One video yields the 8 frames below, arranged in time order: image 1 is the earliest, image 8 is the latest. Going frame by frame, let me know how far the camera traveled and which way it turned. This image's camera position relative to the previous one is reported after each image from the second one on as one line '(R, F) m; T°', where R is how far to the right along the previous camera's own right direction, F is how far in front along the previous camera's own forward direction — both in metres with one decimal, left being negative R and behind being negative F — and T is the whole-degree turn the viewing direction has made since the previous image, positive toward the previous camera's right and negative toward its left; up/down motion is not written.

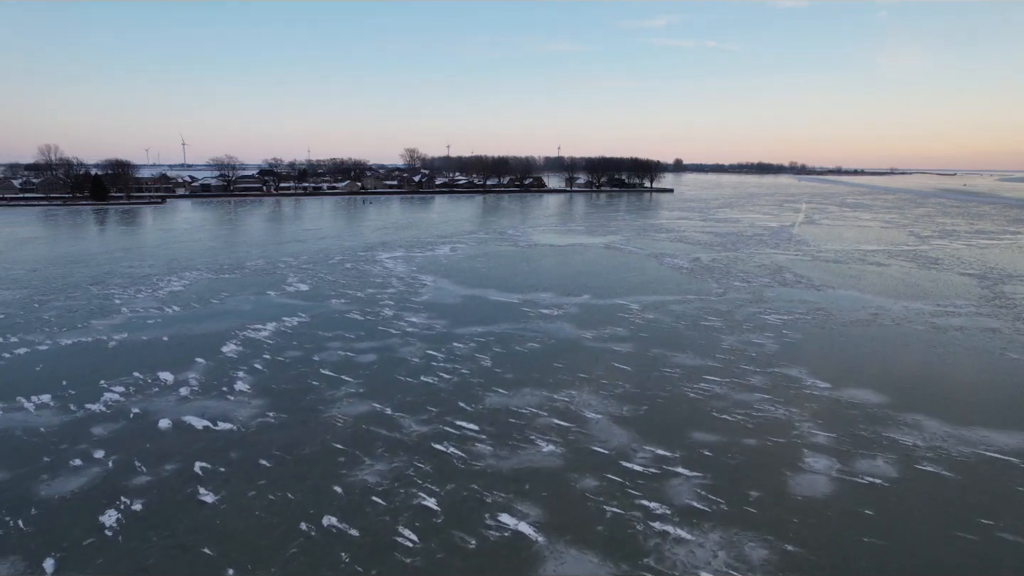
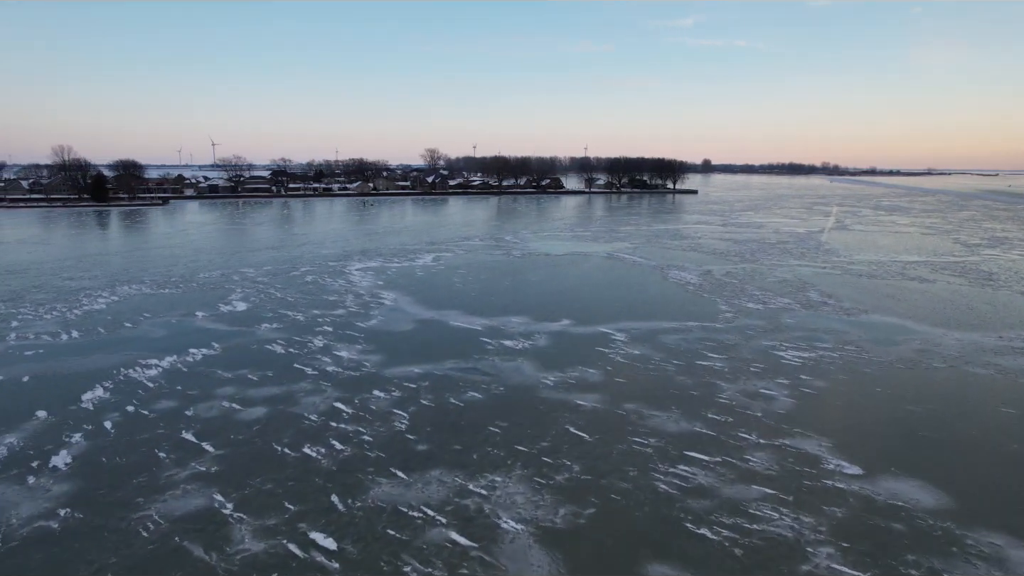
(+0.5, +0.9) m; -2°
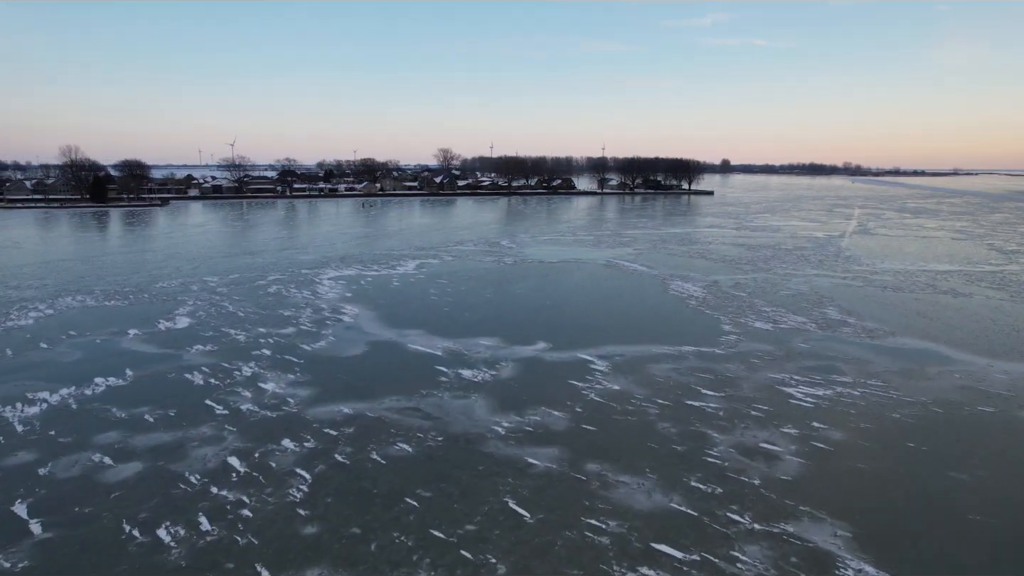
(+0.3, +0.6) m; -2°
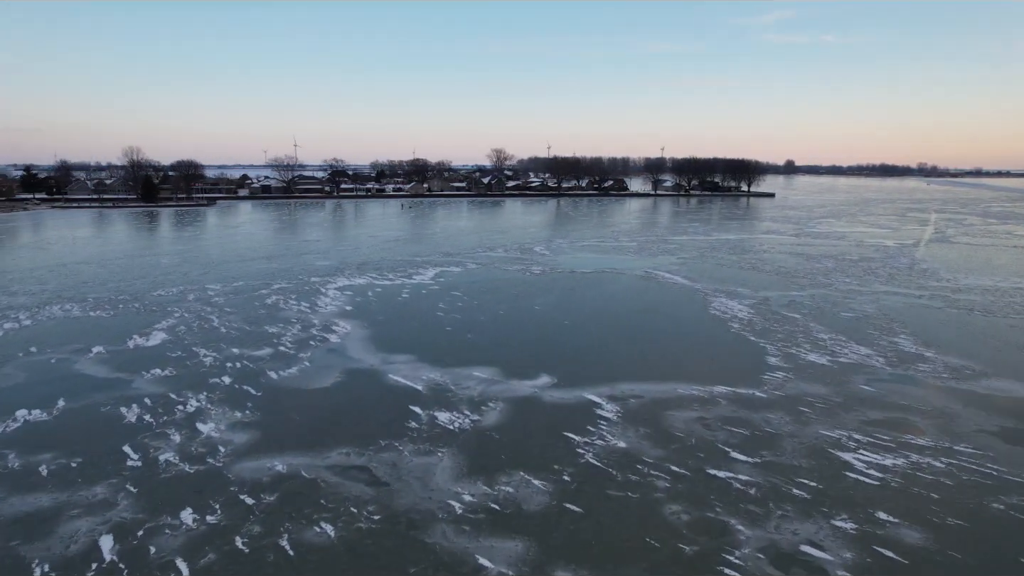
(+0.3, +0.7) m; -5°
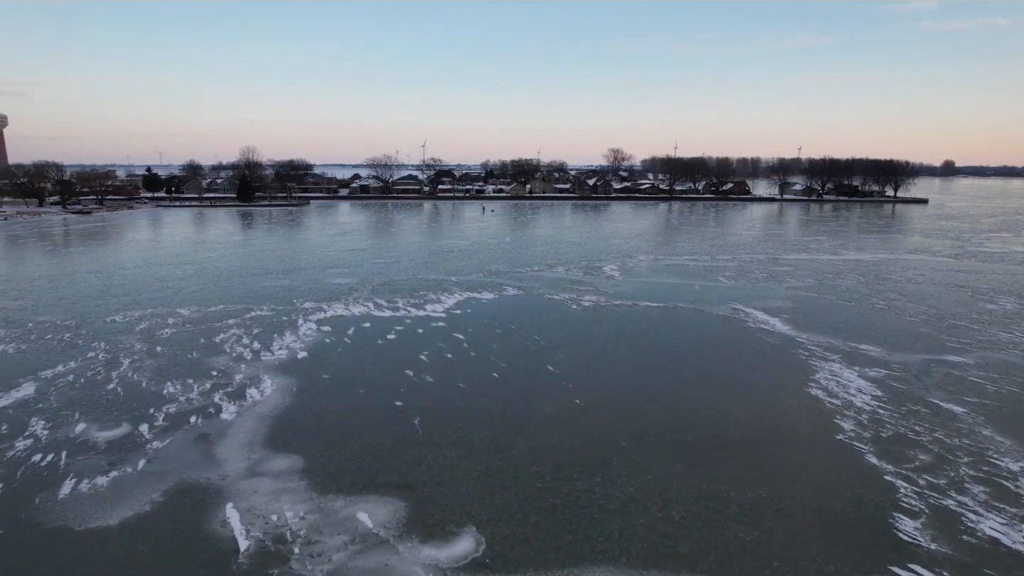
(+0.7, +1.6) m; -10°
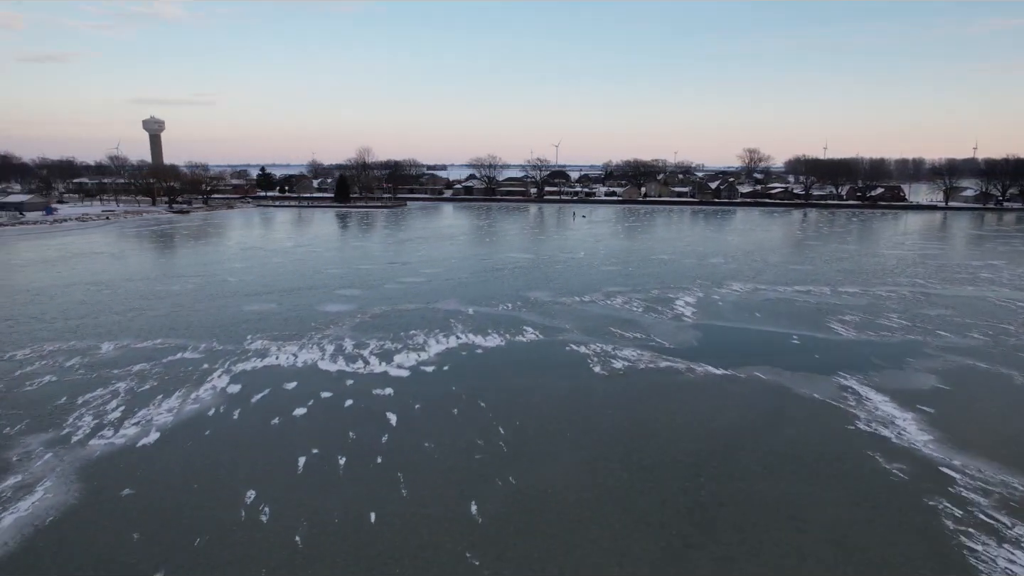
(+0.8, +1.6) m; -11°
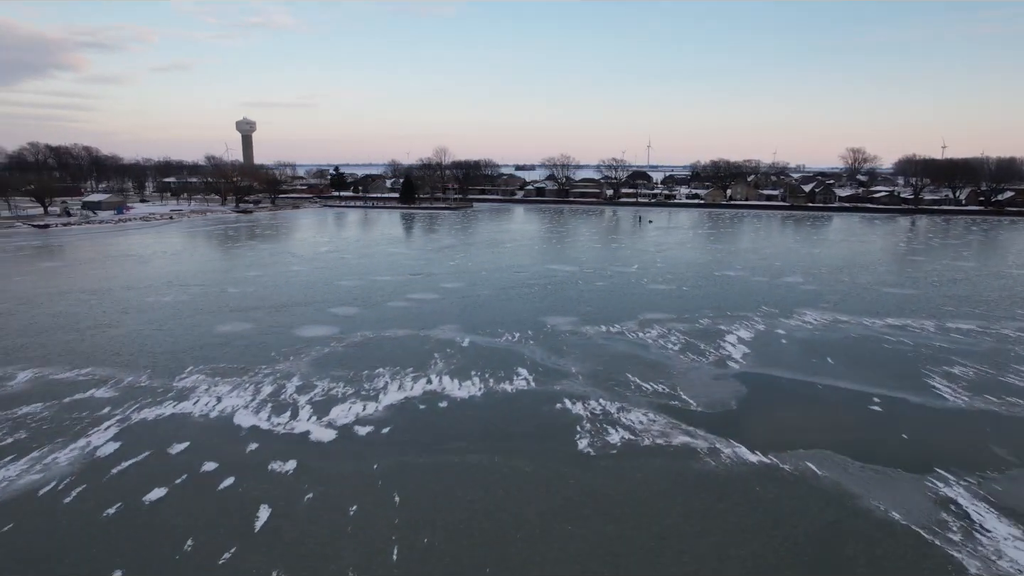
(+0.5, +1.0) m; -8°
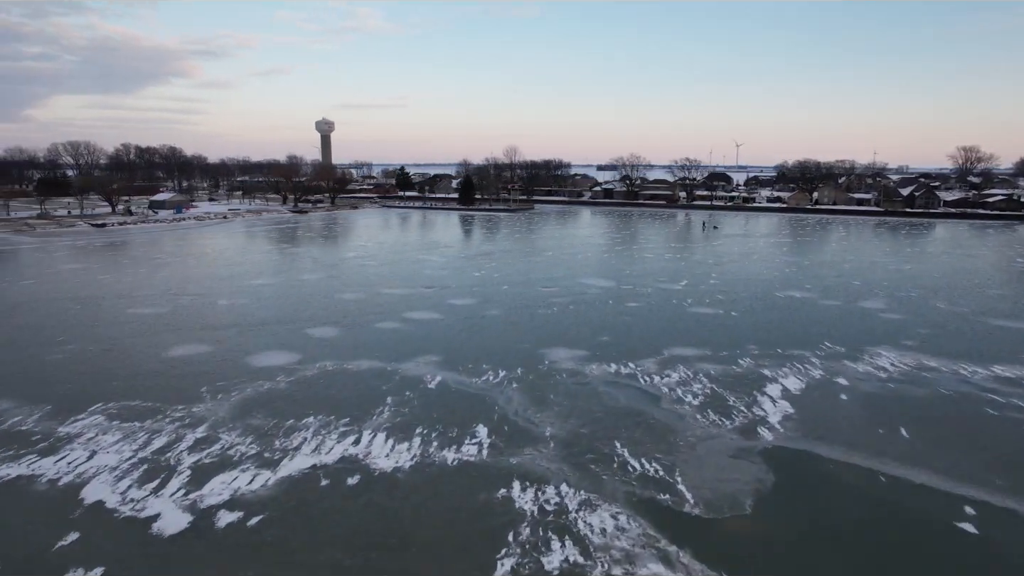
(+0.5, +0.9) m; -7°
